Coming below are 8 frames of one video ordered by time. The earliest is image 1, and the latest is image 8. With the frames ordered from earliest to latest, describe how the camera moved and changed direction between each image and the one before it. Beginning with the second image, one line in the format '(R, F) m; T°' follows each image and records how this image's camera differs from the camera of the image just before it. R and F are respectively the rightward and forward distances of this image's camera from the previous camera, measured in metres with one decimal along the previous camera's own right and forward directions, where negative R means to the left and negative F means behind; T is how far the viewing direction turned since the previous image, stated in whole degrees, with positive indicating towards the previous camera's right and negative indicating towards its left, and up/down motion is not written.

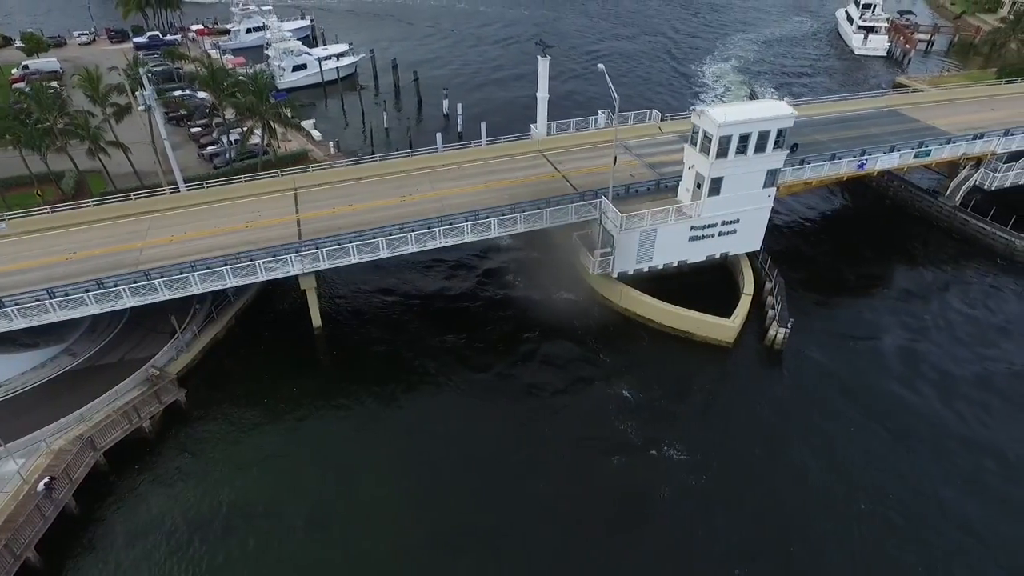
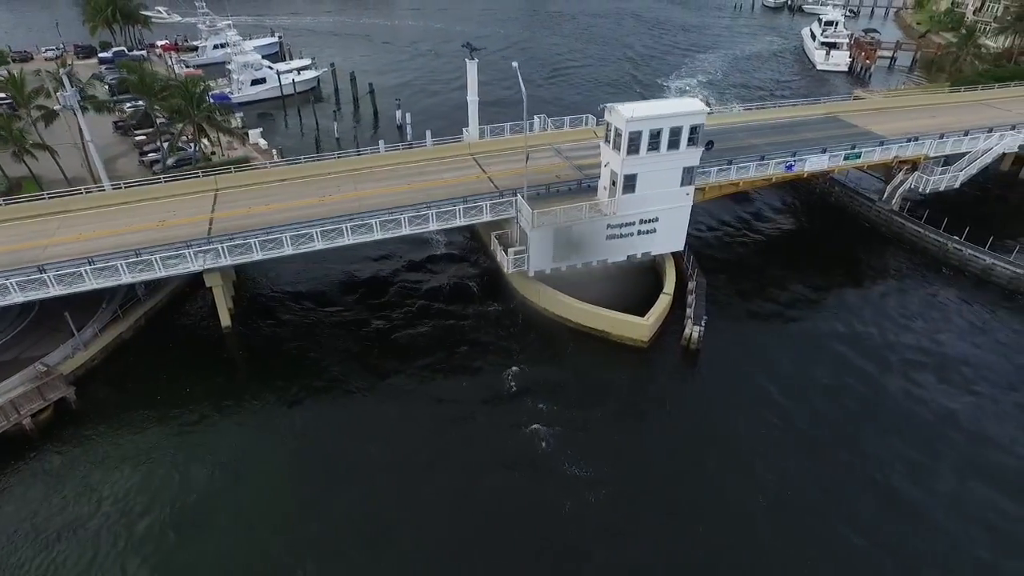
(+4.6, +0.5) m; 0°
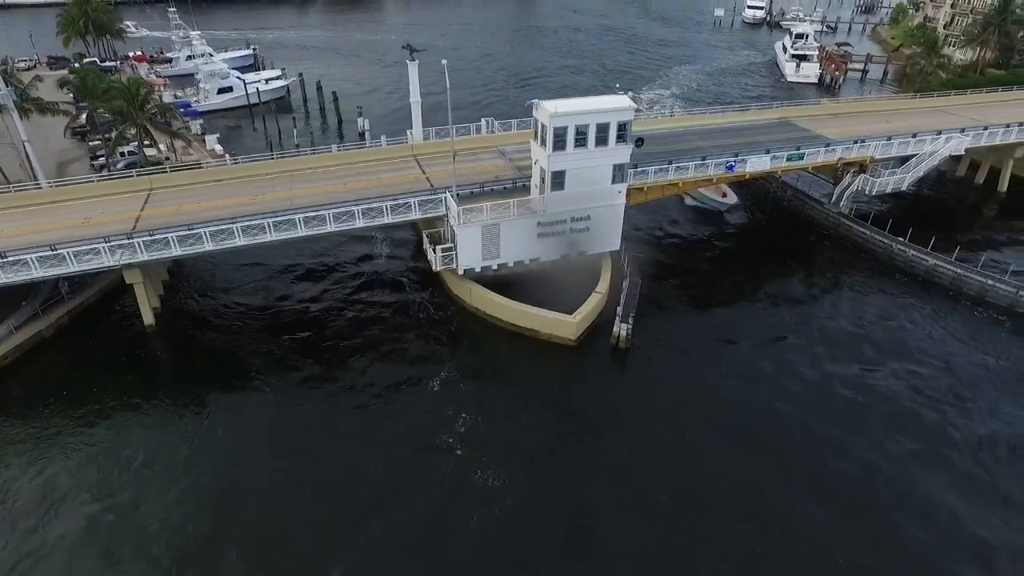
(+3.8, +0.5) m; 0°
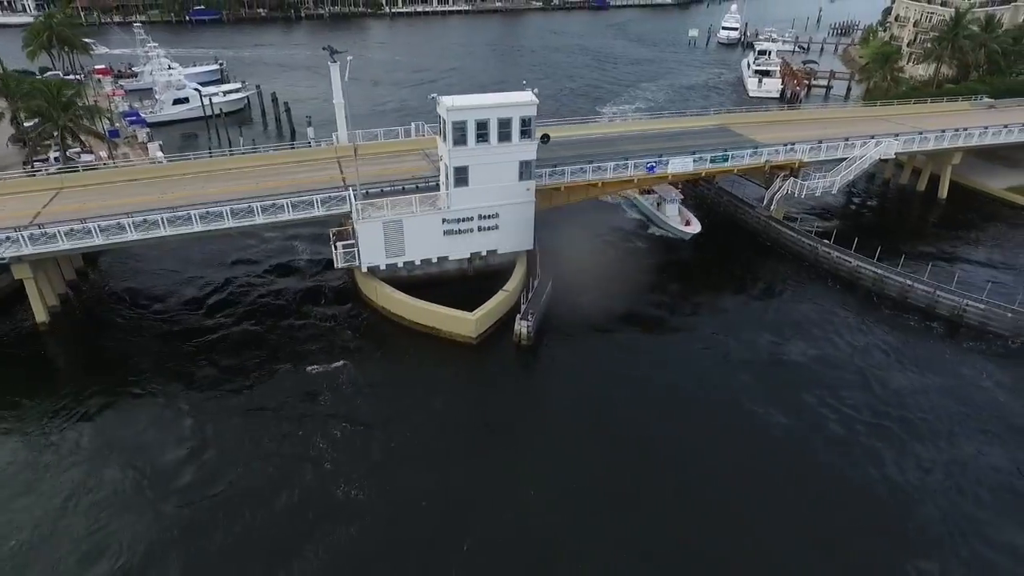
(+5.0, +0.7) m; 0°
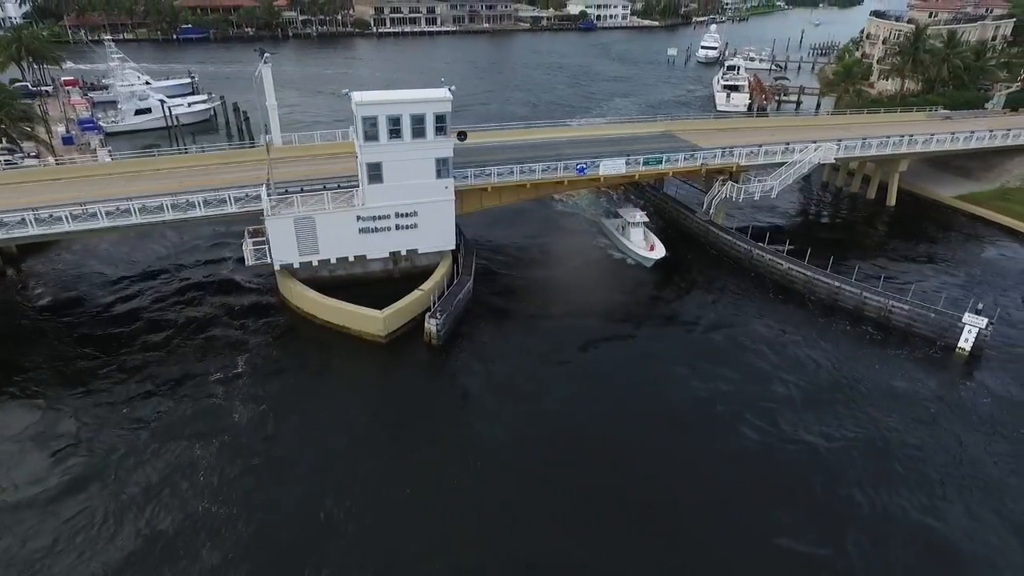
(+4.4, +0.7) m; 0°
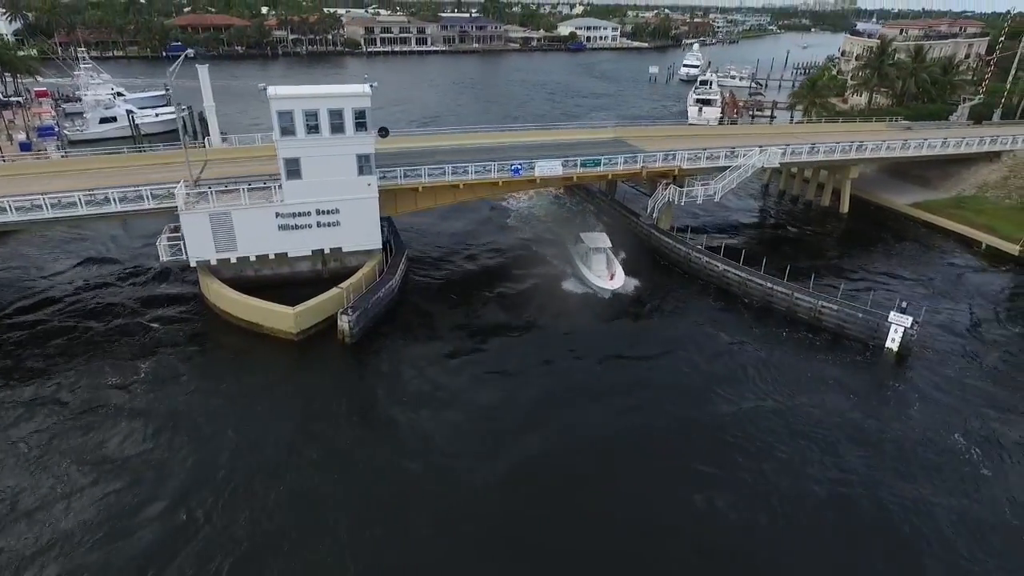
(+4.1, +0.7) m; 0°
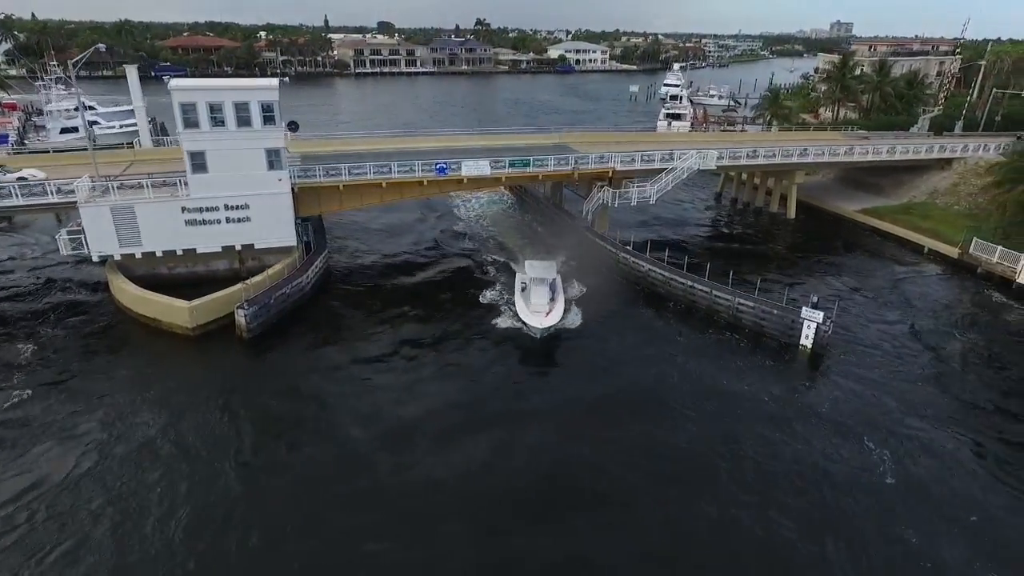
(+4.6, +0.8) m; 0°
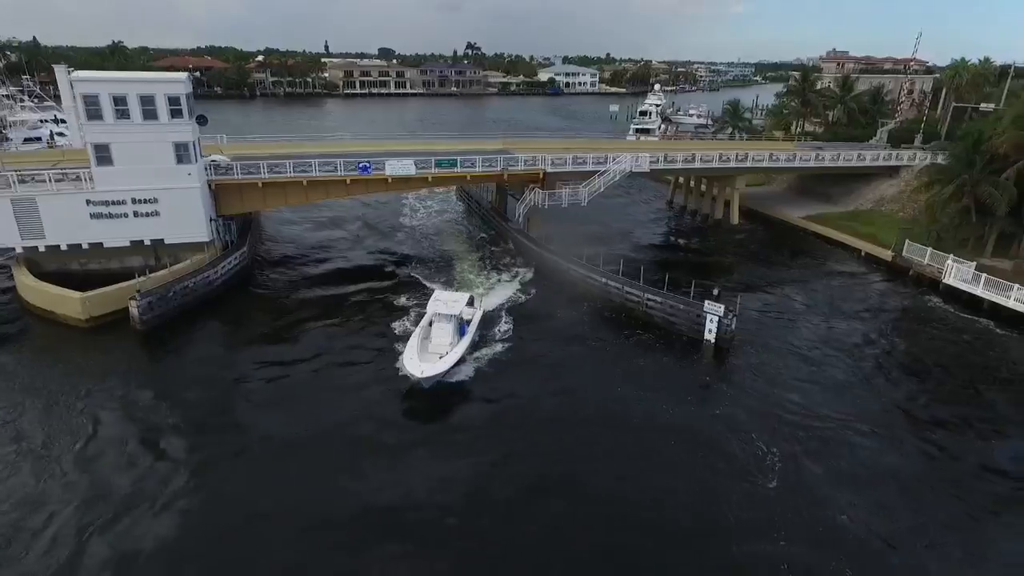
(+4.7, +0.5) m; 0°
